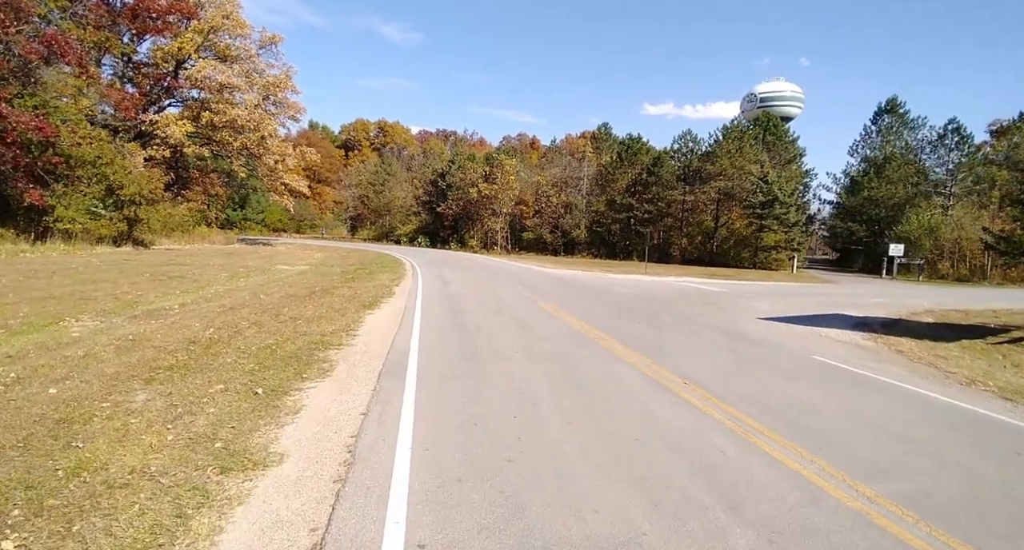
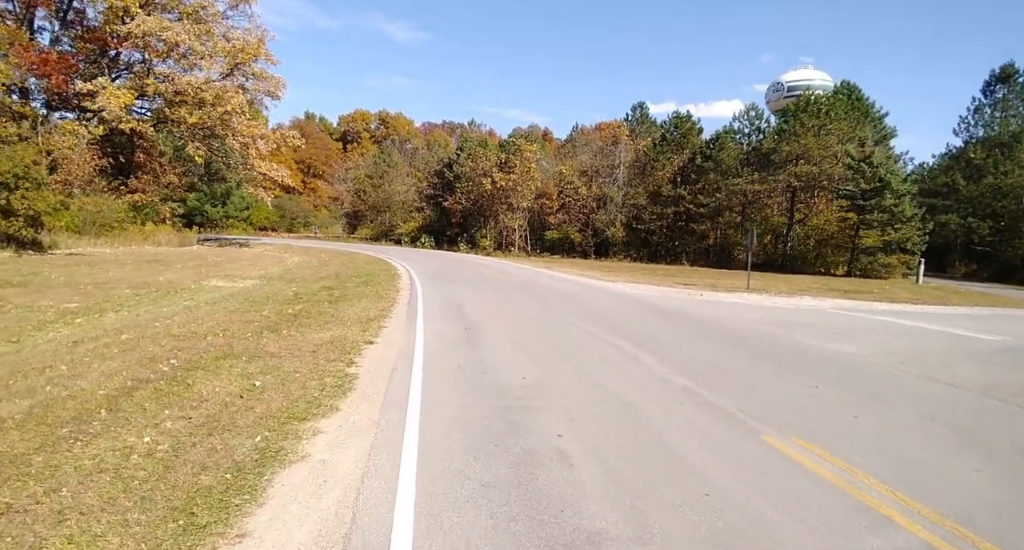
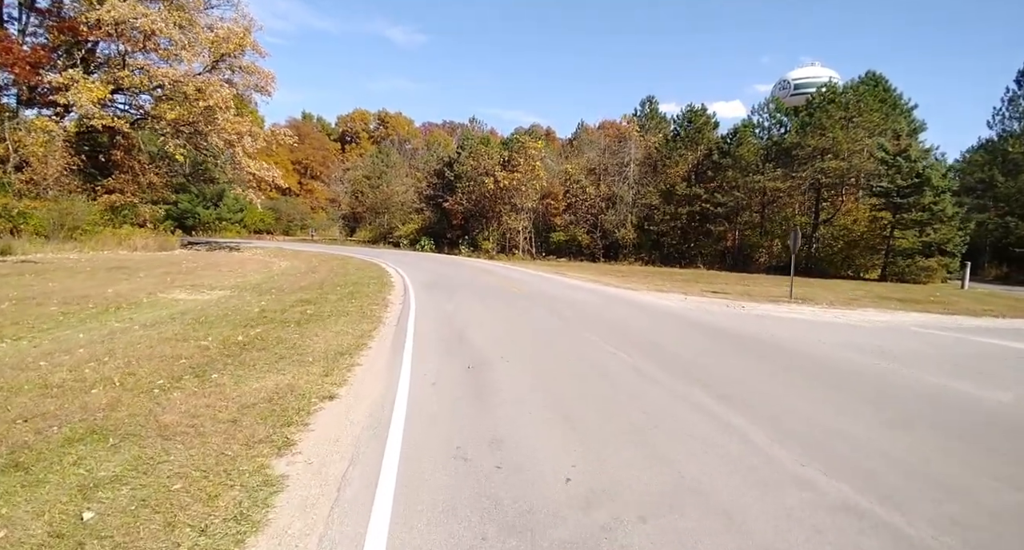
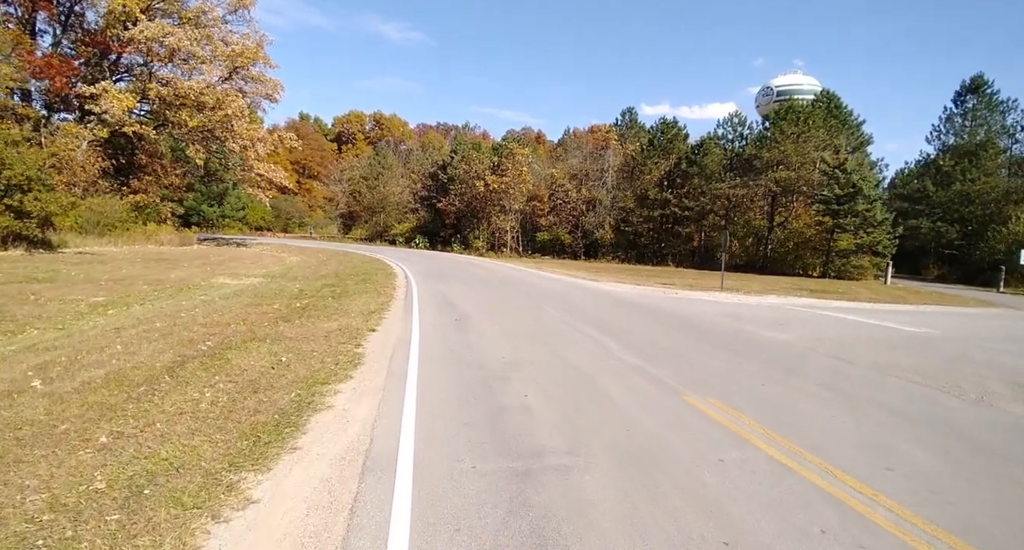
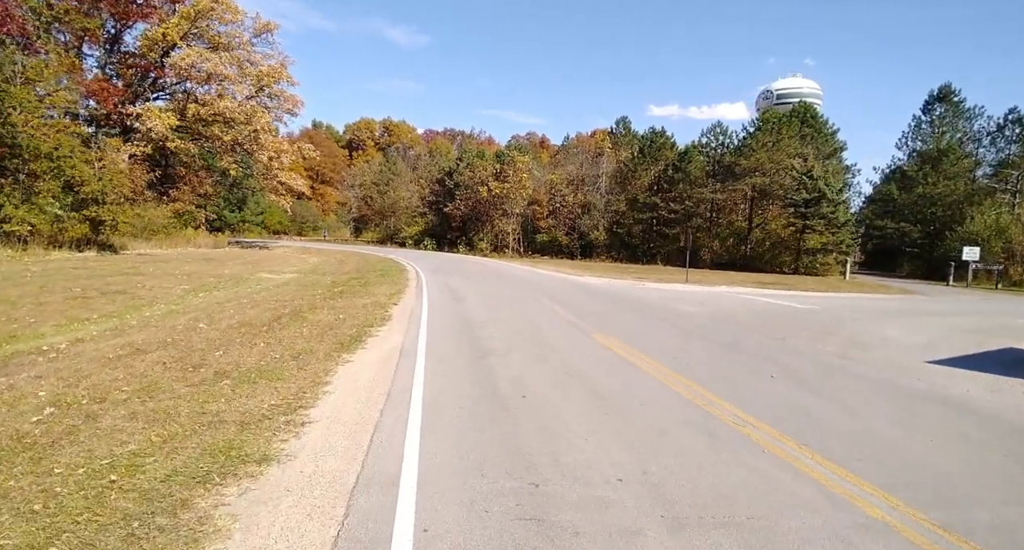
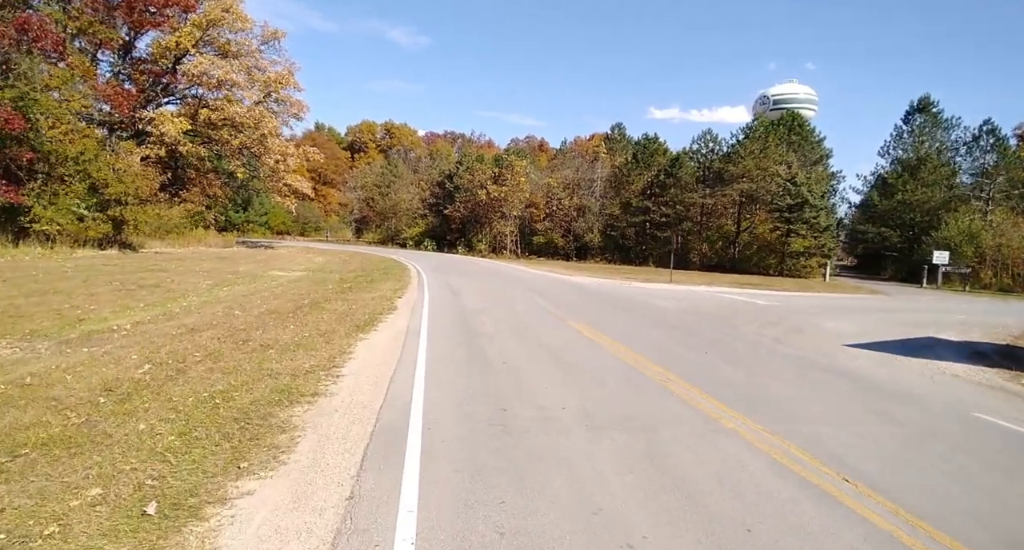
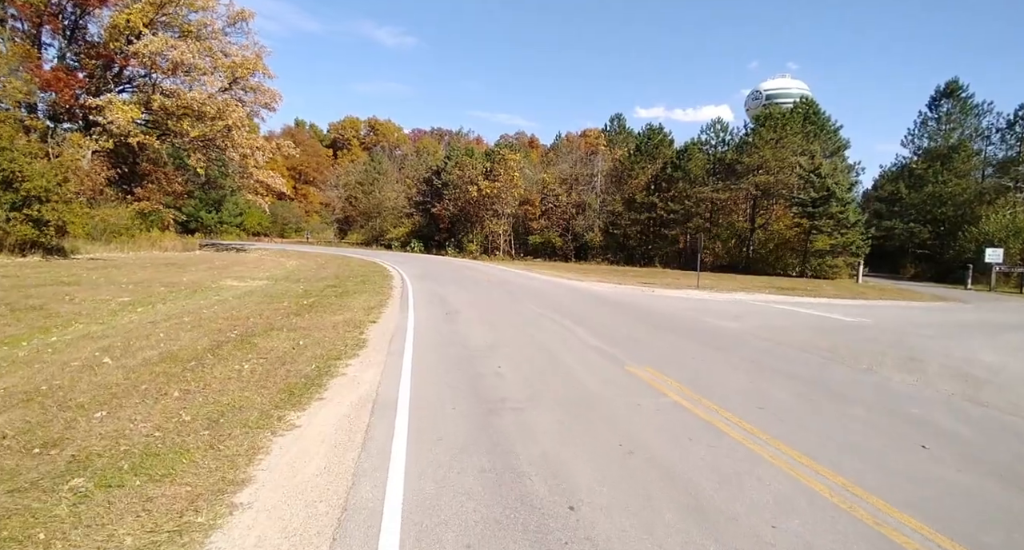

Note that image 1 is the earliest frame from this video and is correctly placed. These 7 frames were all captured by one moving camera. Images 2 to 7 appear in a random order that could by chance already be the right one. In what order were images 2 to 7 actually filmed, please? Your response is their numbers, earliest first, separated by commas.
6, 5, 7, 4, 2, 3
